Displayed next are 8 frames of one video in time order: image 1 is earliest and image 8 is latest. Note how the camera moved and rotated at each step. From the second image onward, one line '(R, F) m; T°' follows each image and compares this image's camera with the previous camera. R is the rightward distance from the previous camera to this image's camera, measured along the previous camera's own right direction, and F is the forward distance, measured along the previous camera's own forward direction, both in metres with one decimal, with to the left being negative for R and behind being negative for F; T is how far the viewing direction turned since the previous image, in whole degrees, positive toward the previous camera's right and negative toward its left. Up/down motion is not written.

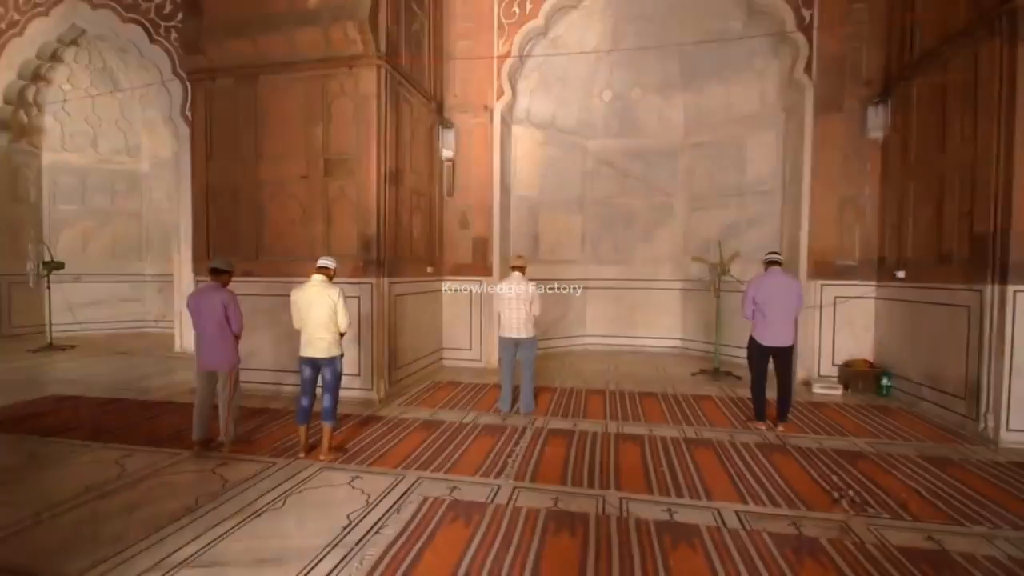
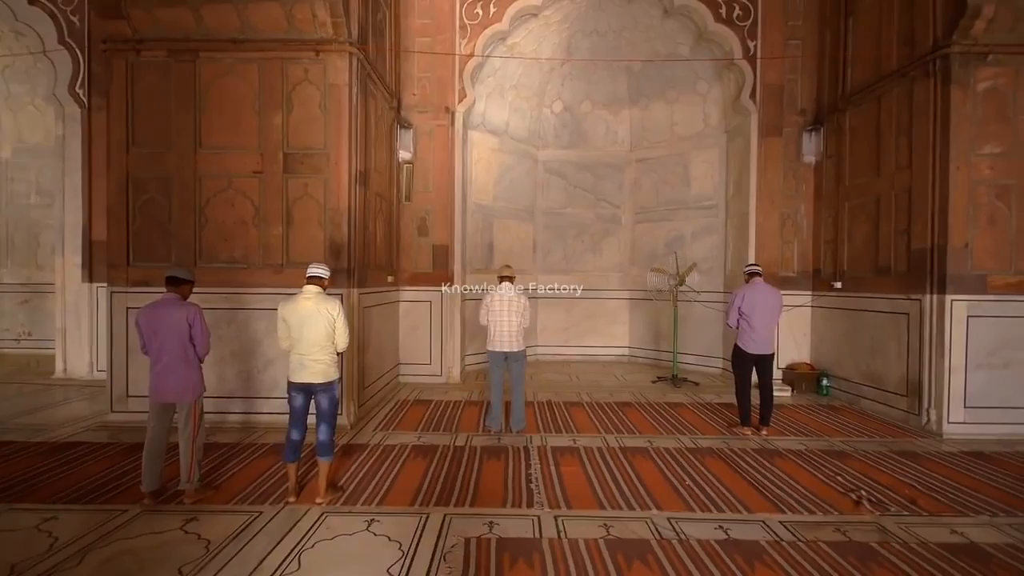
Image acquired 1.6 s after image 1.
(-0.9, +0.4) m; +12°
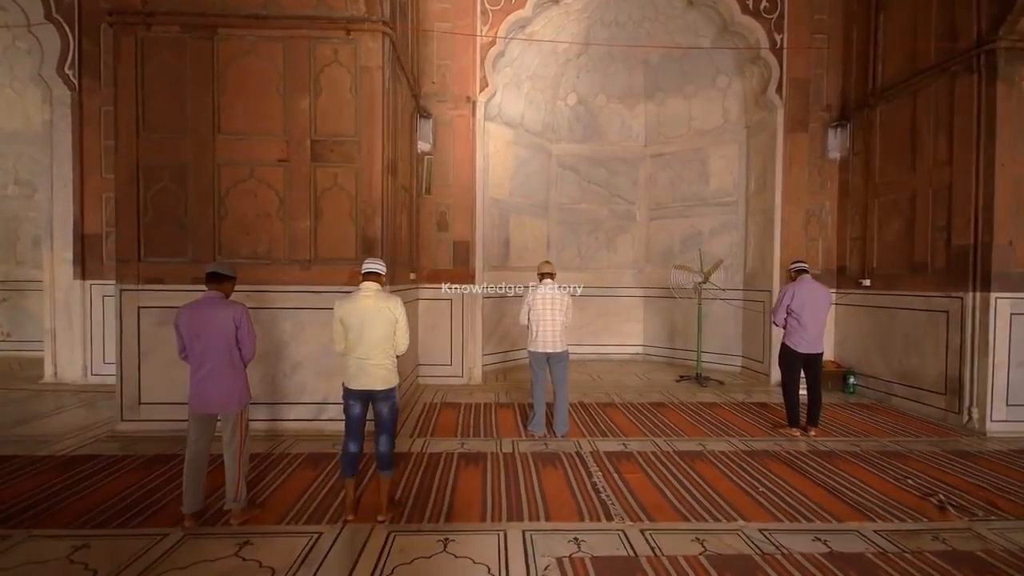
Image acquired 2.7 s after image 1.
(-0.6, +0.3) m; +3°
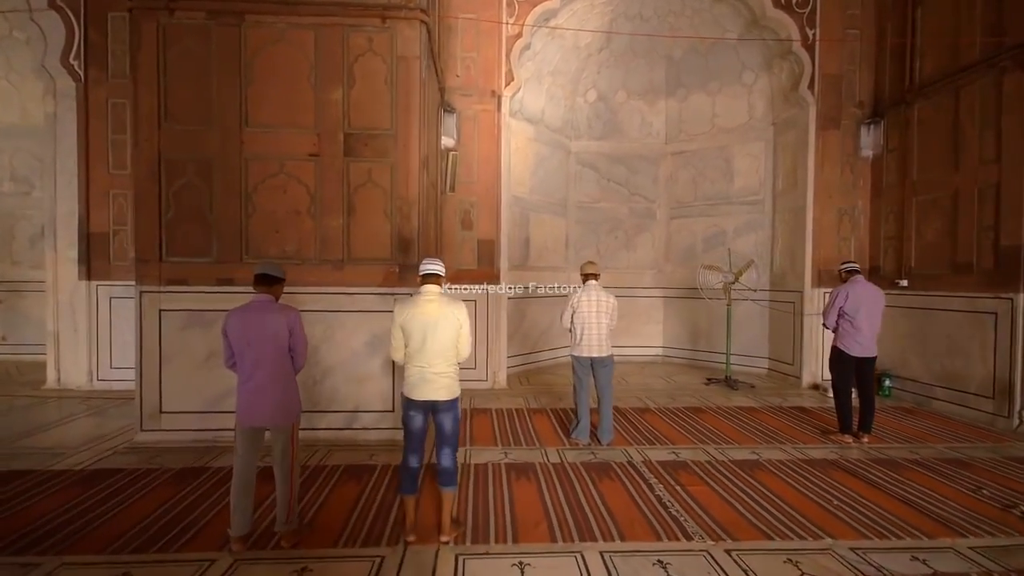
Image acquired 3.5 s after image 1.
(-0.5, +0.2) m; +1°
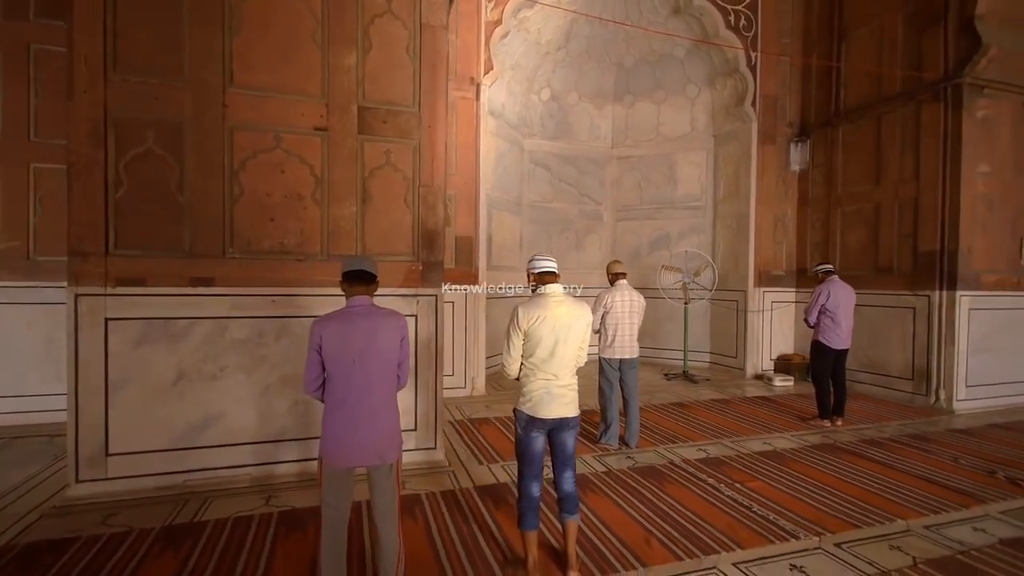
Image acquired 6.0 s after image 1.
(-1.3, +0.5) m; +15°
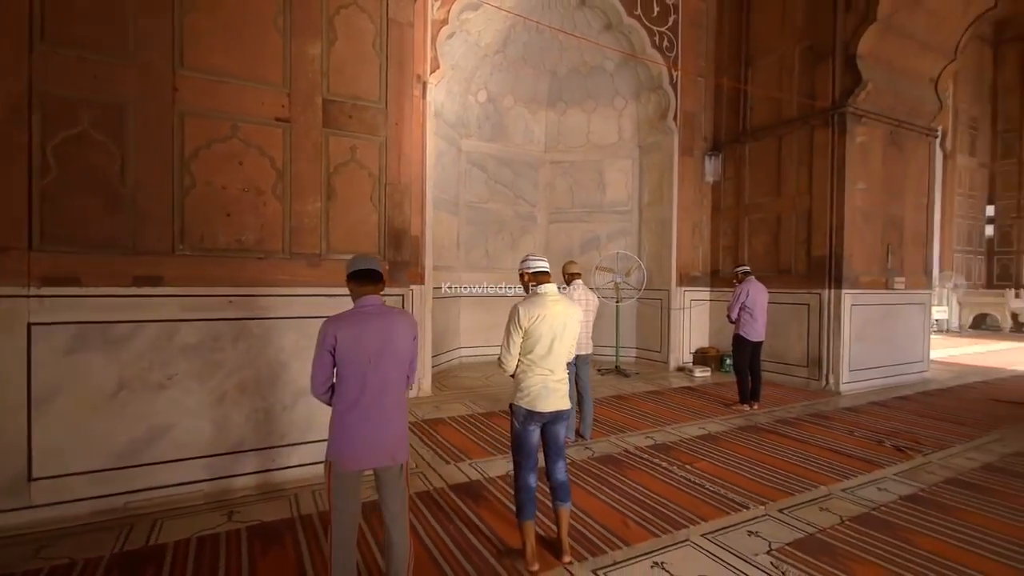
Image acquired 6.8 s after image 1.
(-0.4, 0.0) m; +10°
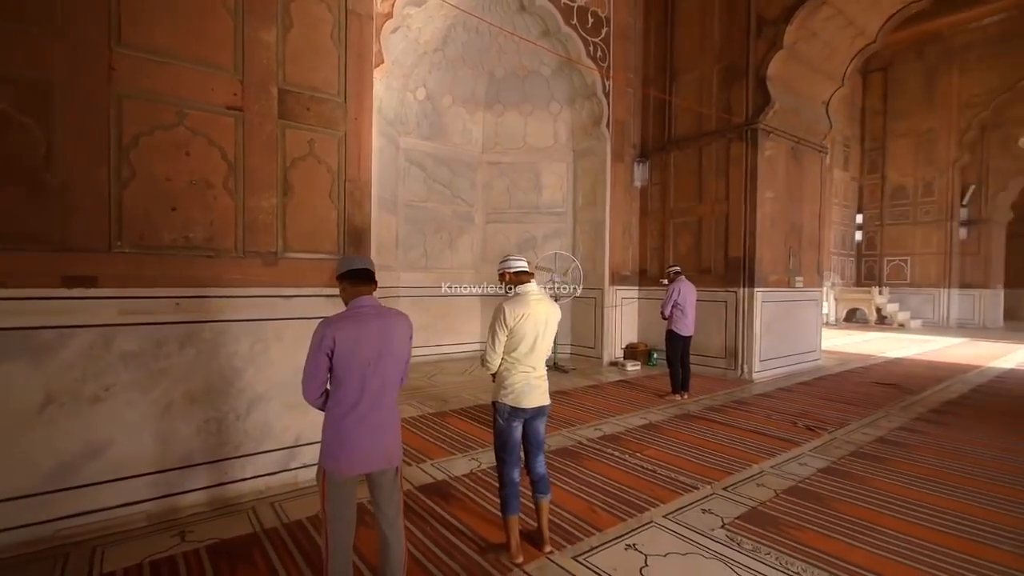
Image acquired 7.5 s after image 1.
(-0.3, 0.0) m; +9°
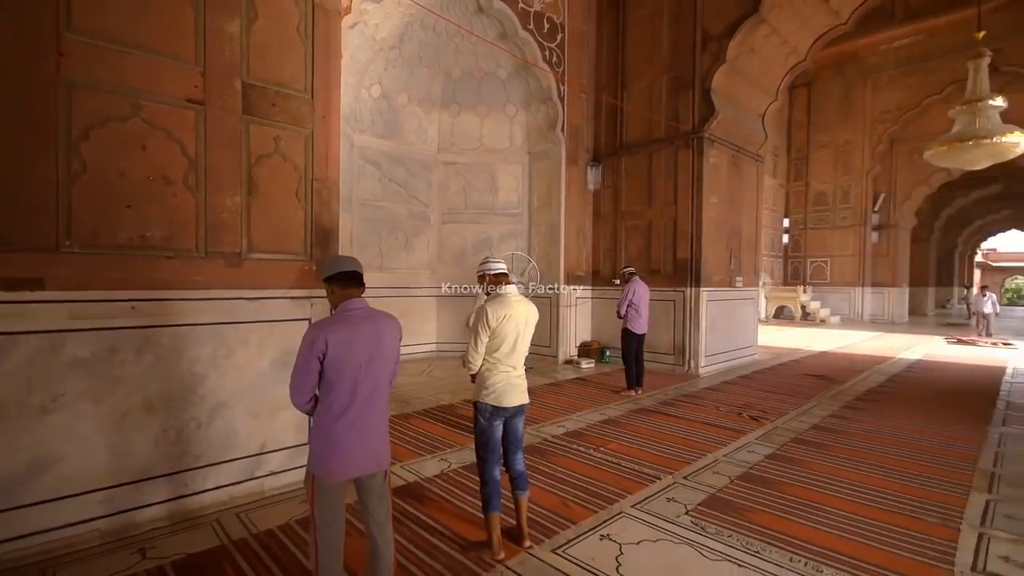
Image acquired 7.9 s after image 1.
(-0.2, 0.0) m; +6°
